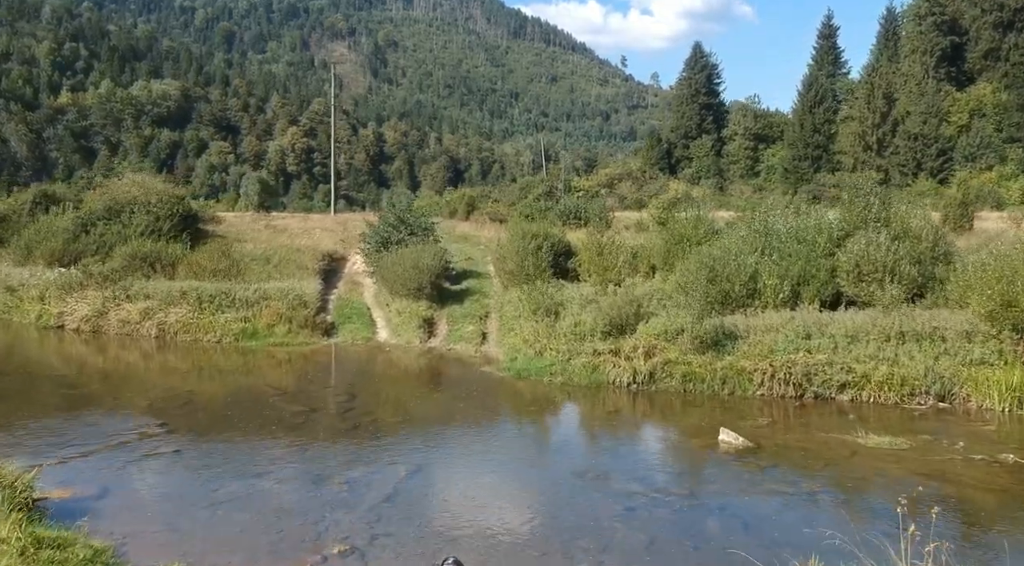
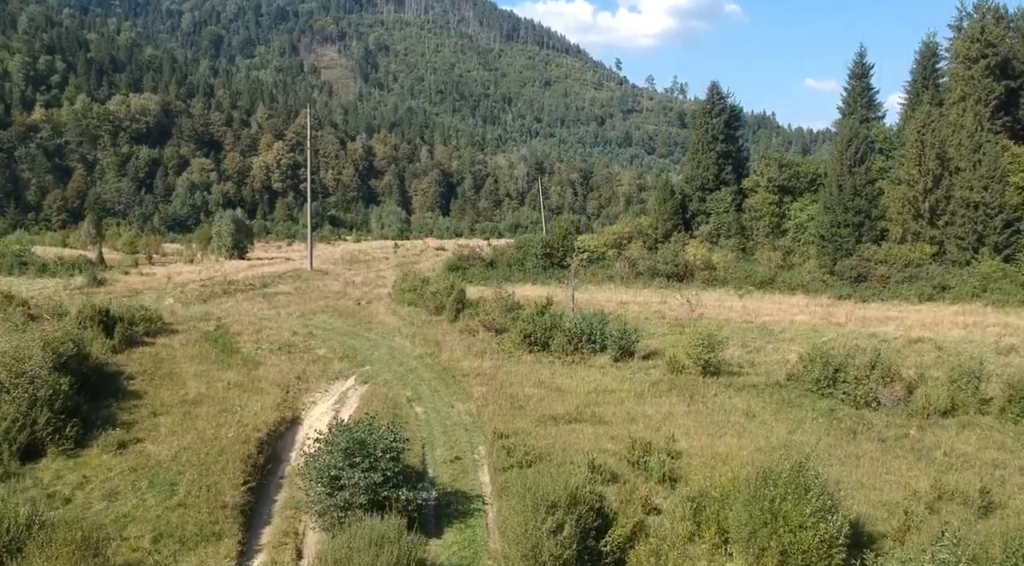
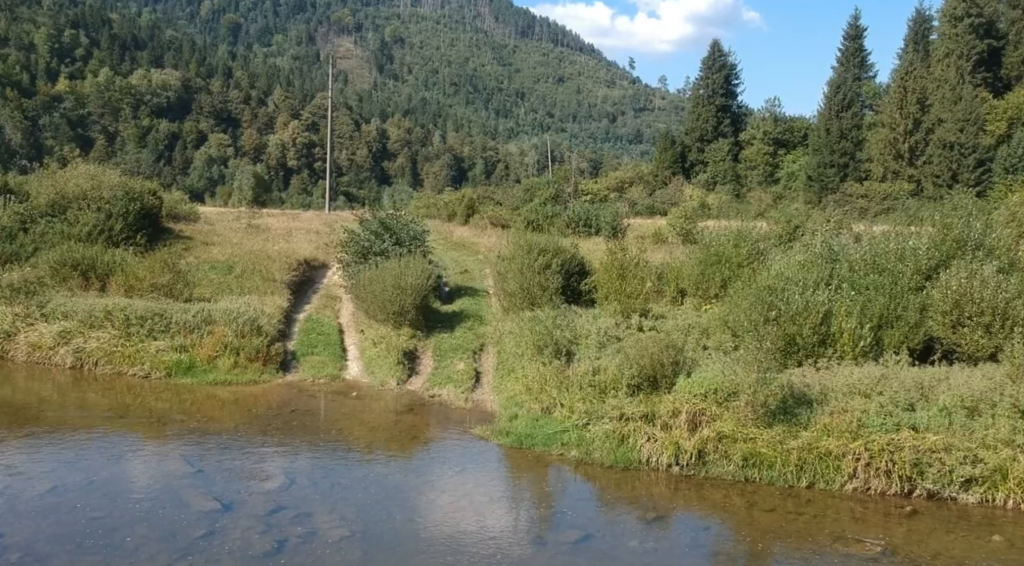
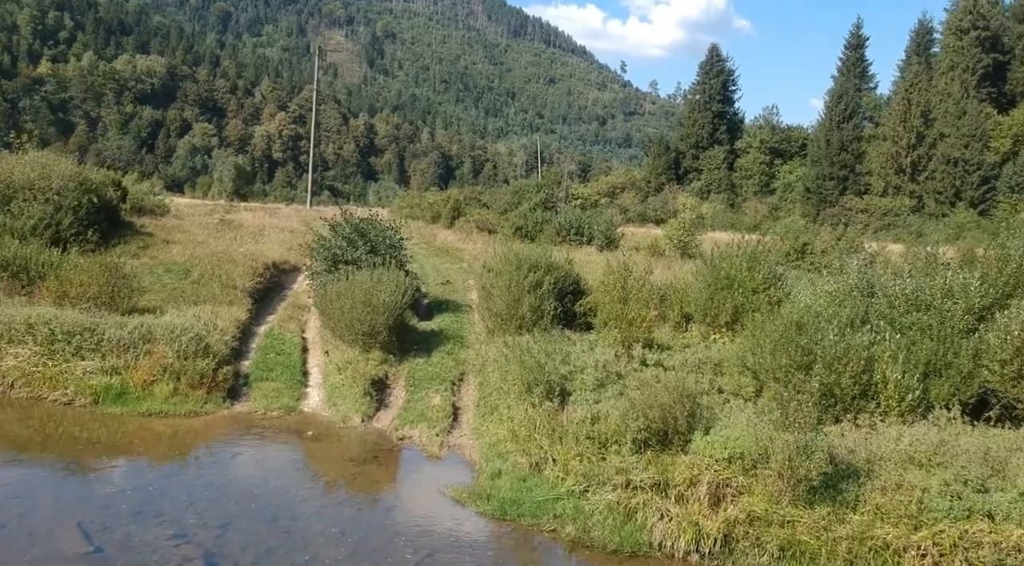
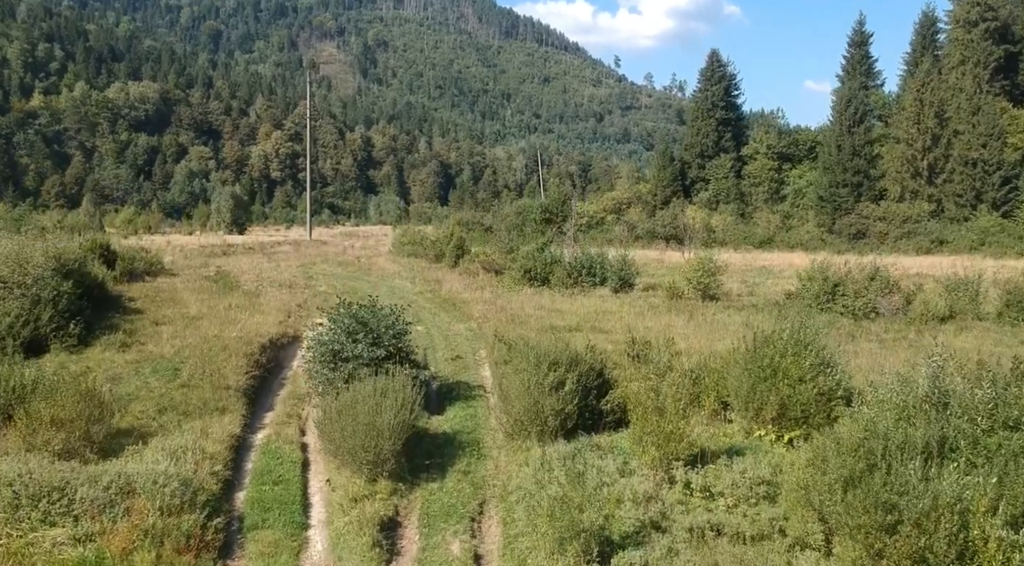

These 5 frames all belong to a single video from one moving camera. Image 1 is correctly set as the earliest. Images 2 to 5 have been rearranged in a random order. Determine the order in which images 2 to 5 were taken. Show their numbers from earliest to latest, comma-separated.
3, 4, 5, 2
